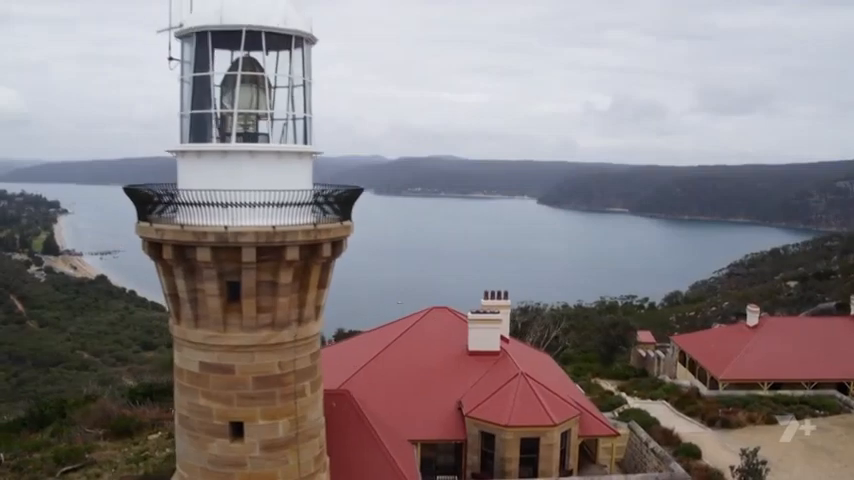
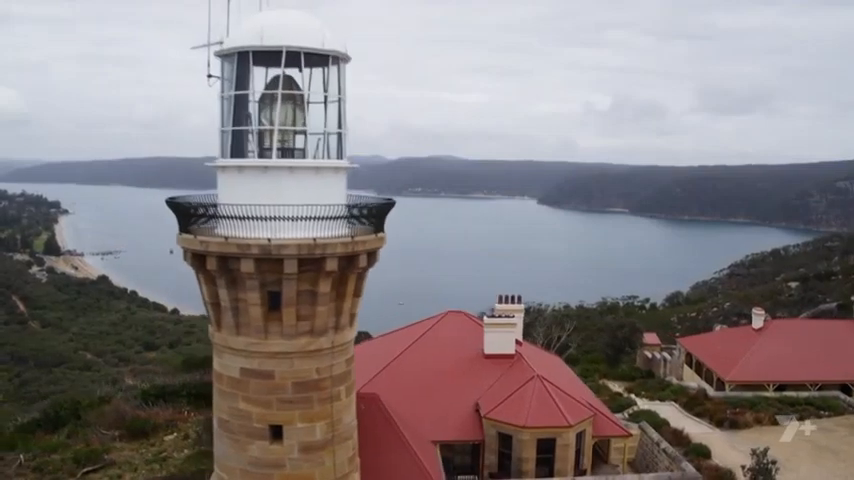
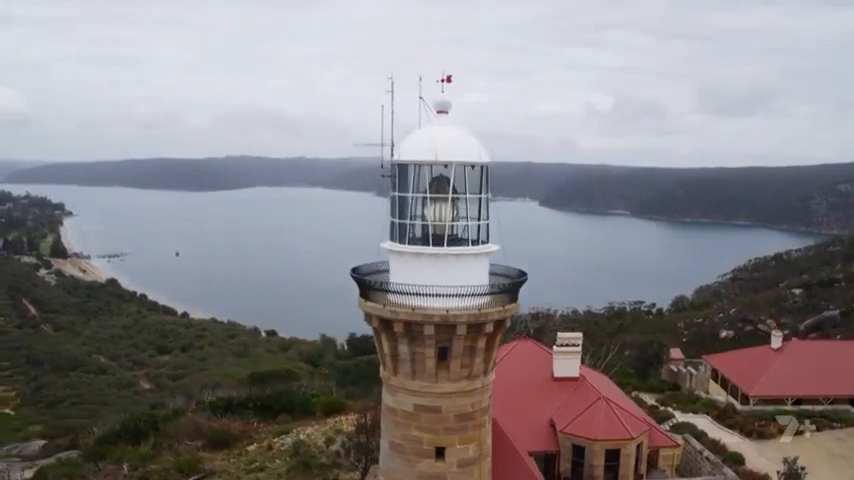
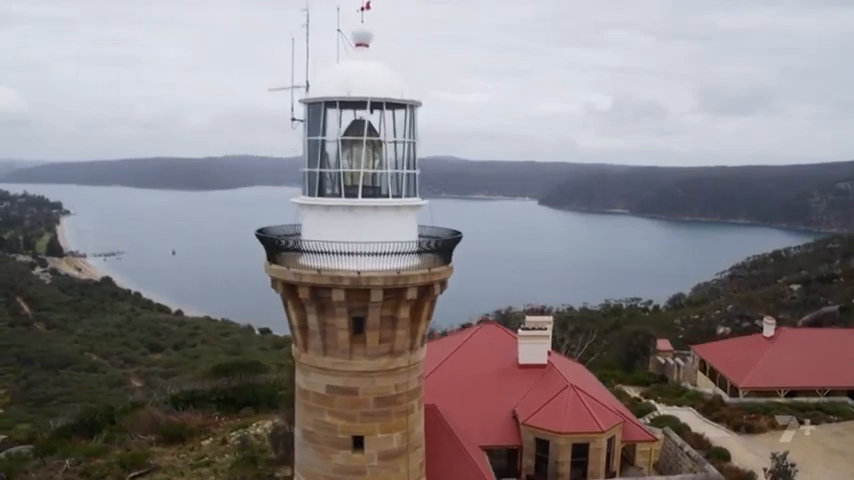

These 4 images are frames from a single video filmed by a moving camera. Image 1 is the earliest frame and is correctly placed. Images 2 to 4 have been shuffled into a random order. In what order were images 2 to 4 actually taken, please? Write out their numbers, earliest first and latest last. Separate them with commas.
2, 4, 3
